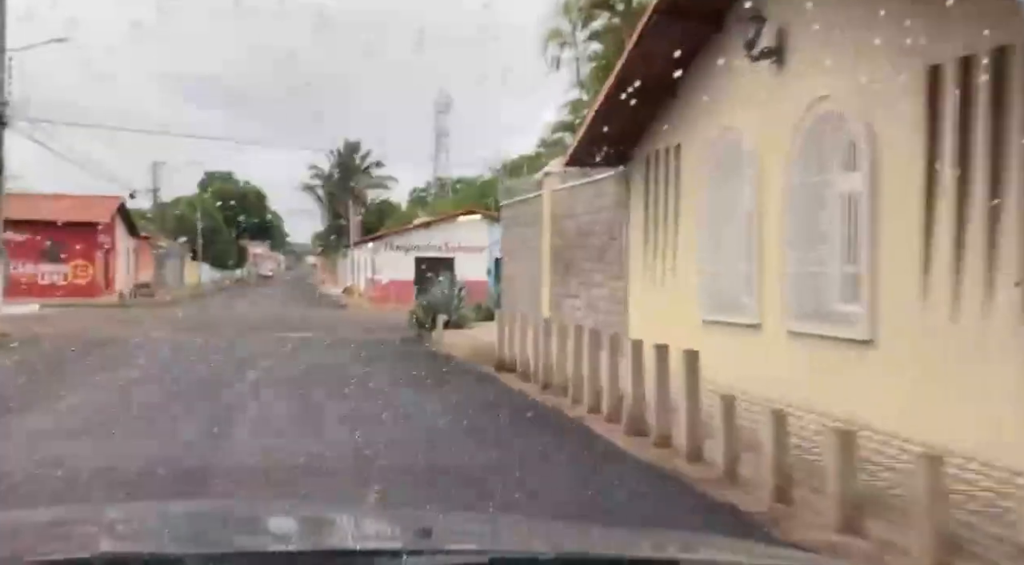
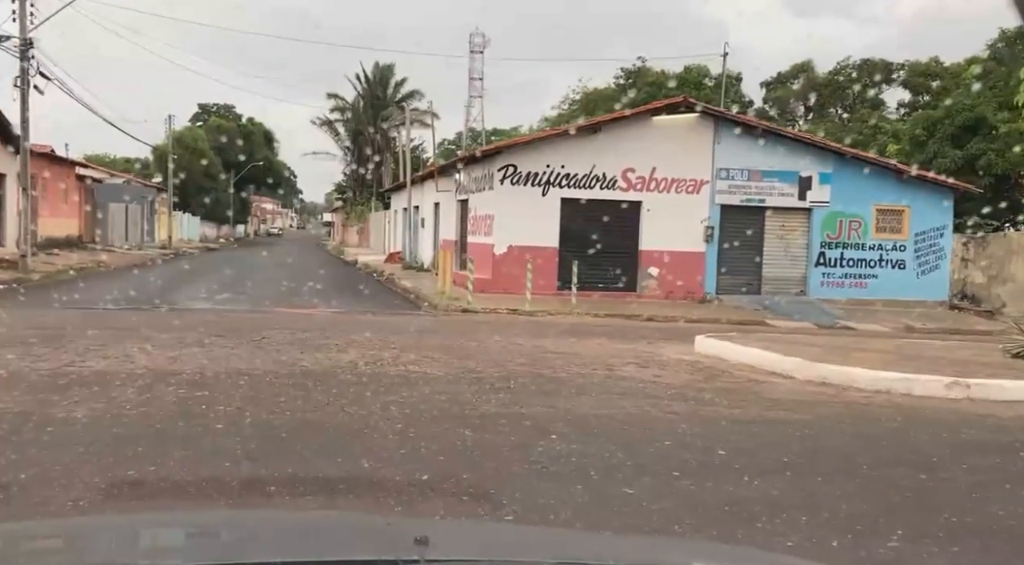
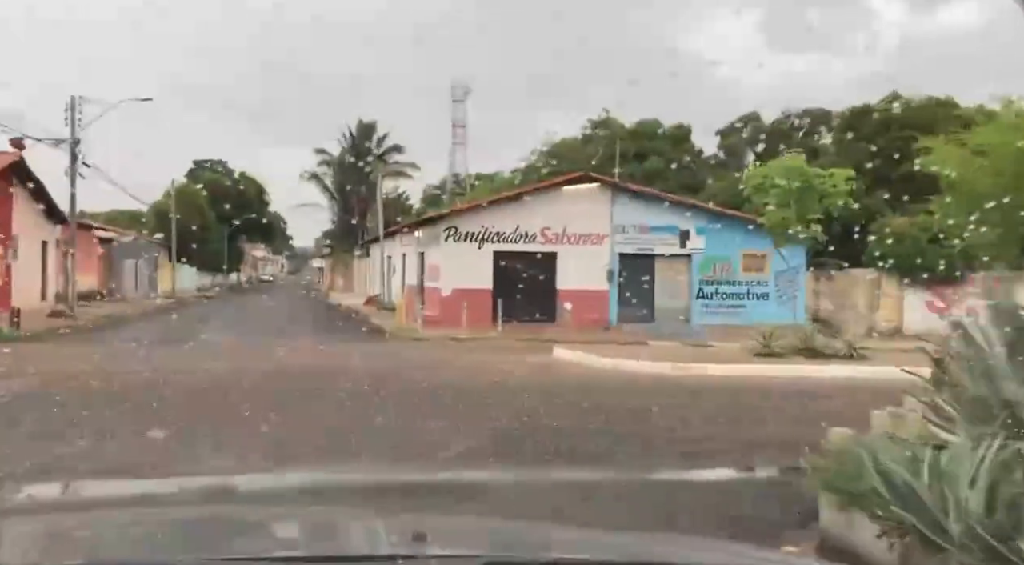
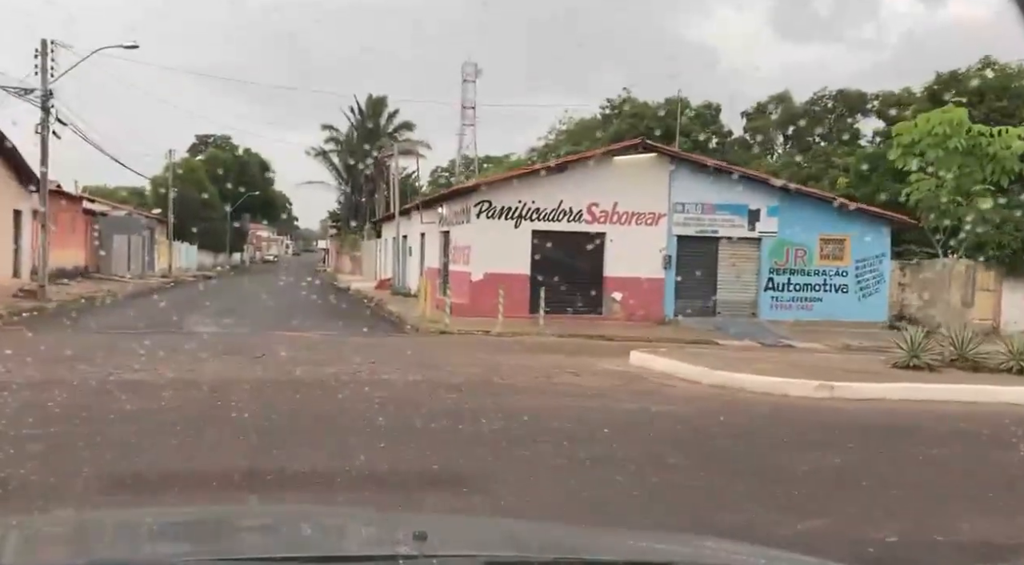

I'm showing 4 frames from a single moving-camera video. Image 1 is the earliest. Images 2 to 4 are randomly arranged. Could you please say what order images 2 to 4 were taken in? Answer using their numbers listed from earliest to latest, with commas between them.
3, 4, 2
